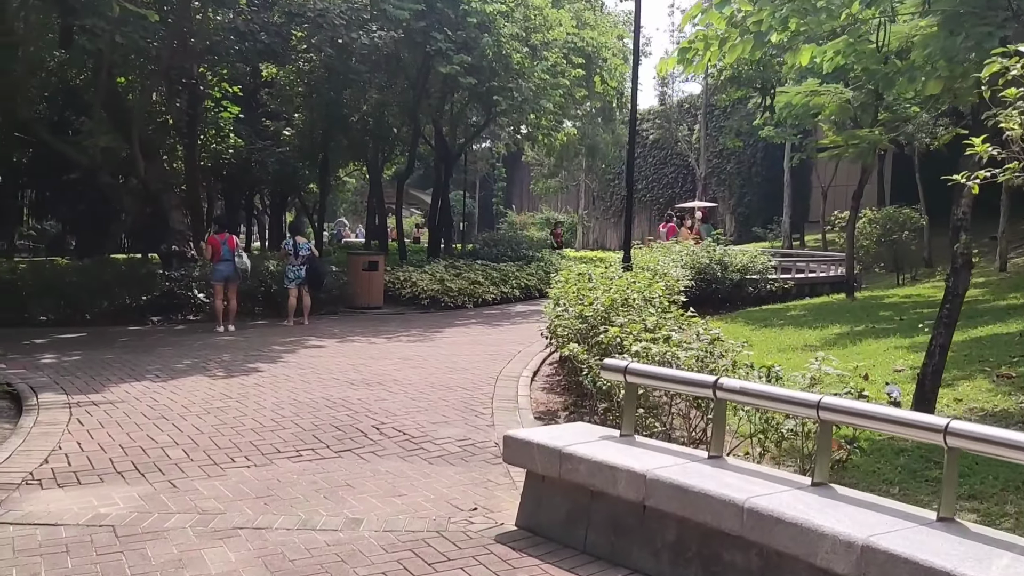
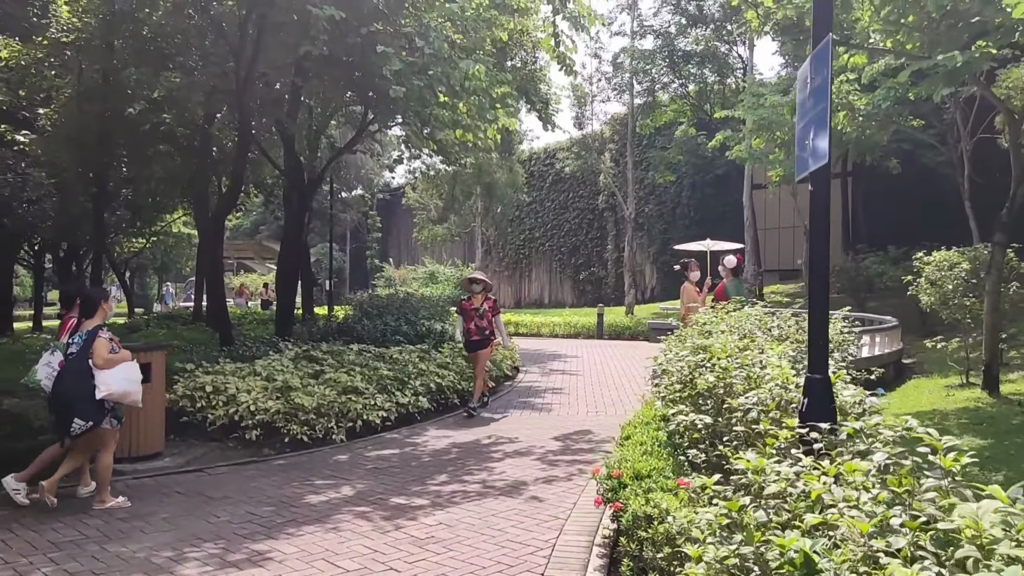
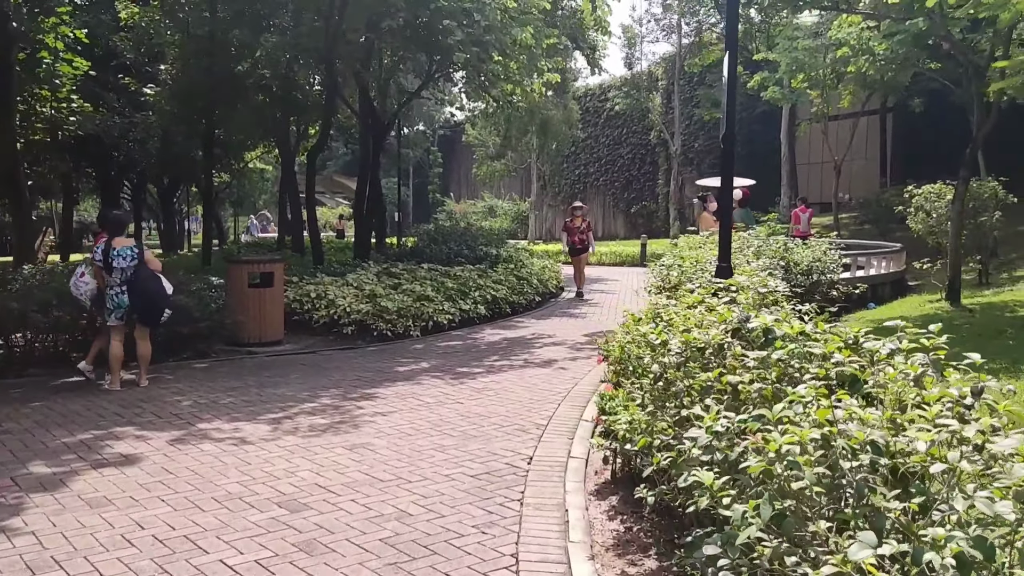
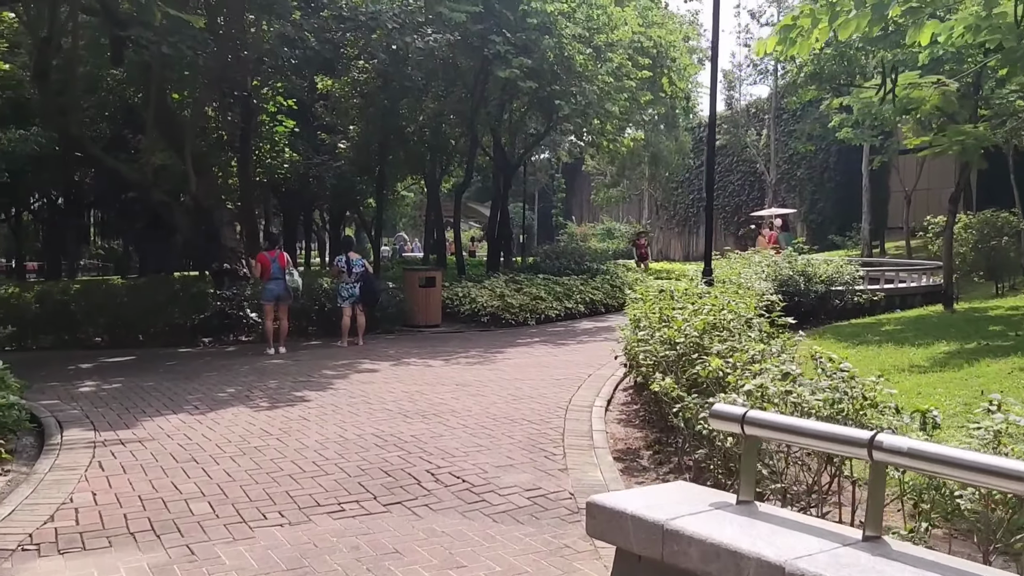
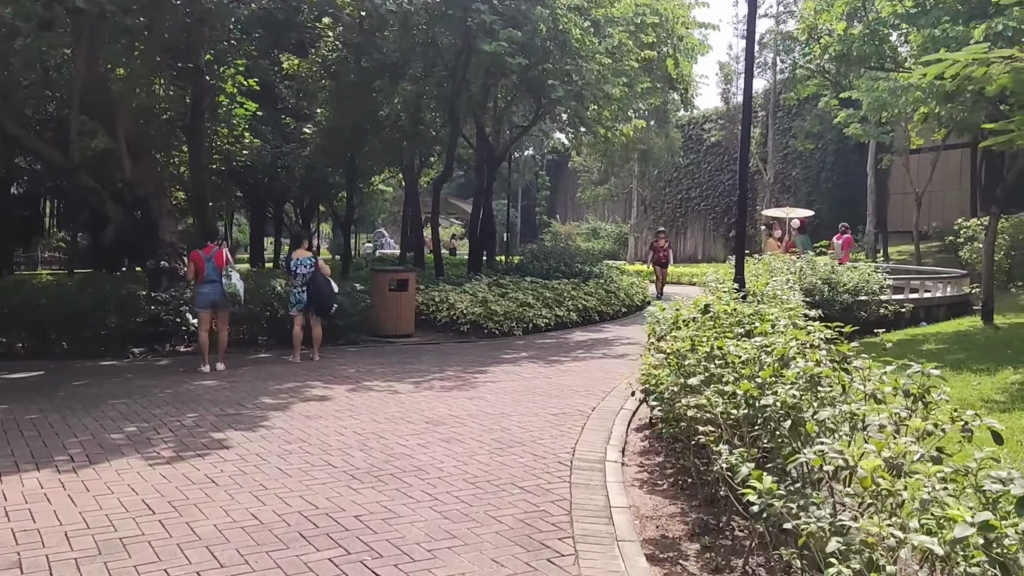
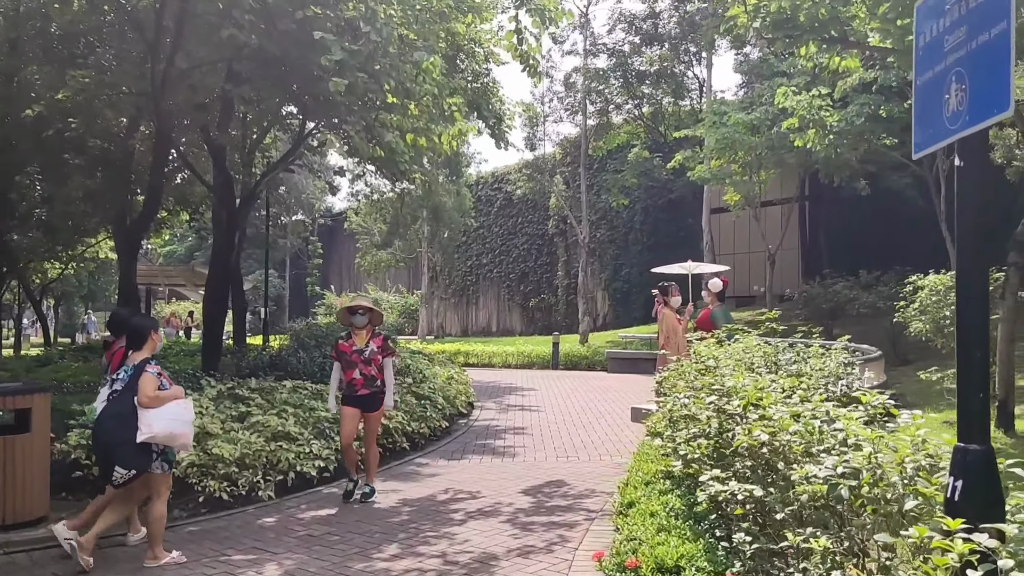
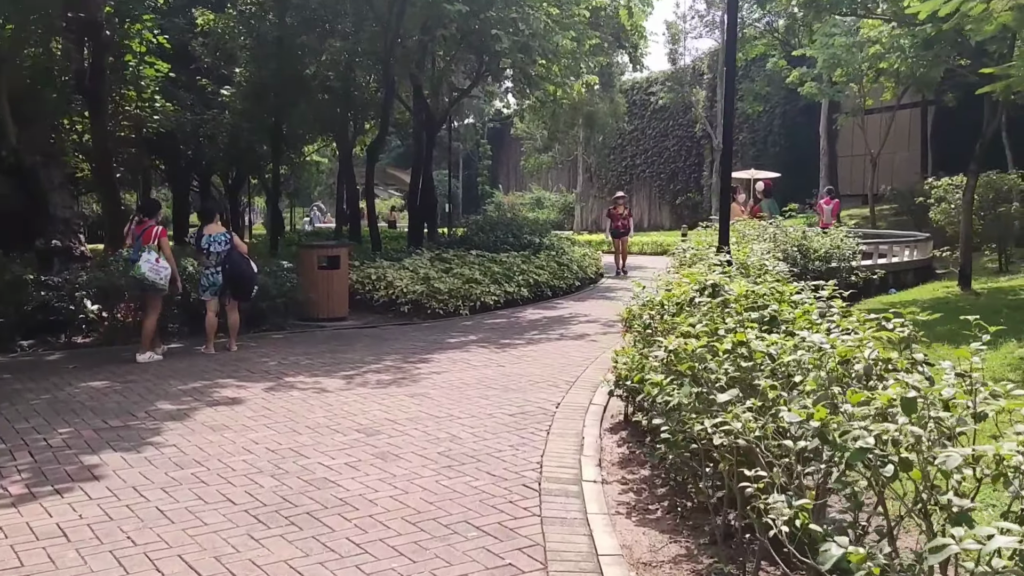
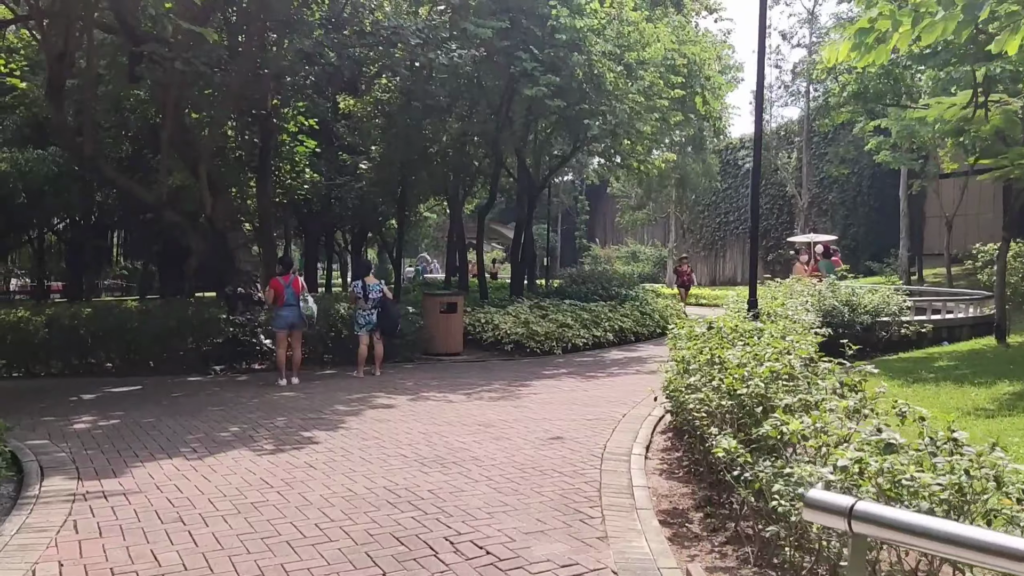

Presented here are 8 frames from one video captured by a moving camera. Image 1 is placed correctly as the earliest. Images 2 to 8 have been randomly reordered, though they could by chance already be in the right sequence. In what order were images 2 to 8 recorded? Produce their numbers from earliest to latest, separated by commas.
4, 8, 5, 7, 3, 2, 6
